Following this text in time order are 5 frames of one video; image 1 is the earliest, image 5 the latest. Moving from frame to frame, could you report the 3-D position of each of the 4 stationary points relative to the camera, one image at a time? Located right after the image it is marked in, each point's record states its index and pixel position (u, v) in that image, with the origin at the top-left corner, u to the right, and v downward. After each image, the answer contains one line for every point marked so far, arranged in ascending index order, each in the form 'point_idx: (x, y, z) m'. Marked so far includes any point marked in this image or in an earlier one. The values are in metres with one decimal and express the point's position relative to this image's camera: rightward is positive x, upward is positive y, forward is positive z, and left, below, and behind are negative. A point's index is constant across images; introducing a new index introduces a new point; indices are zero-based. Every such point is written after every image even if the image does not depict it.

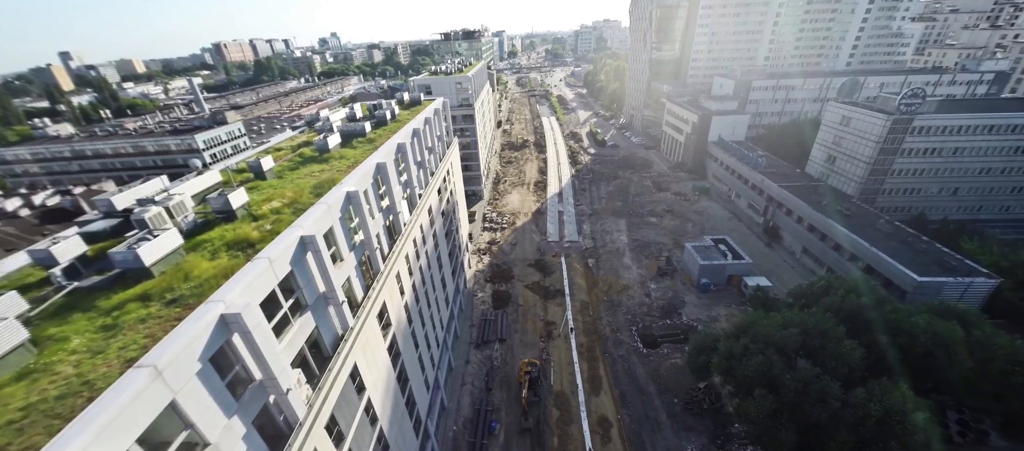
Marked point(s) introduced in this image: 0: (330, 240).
0: (-6.9, -0.6, +14.6) m
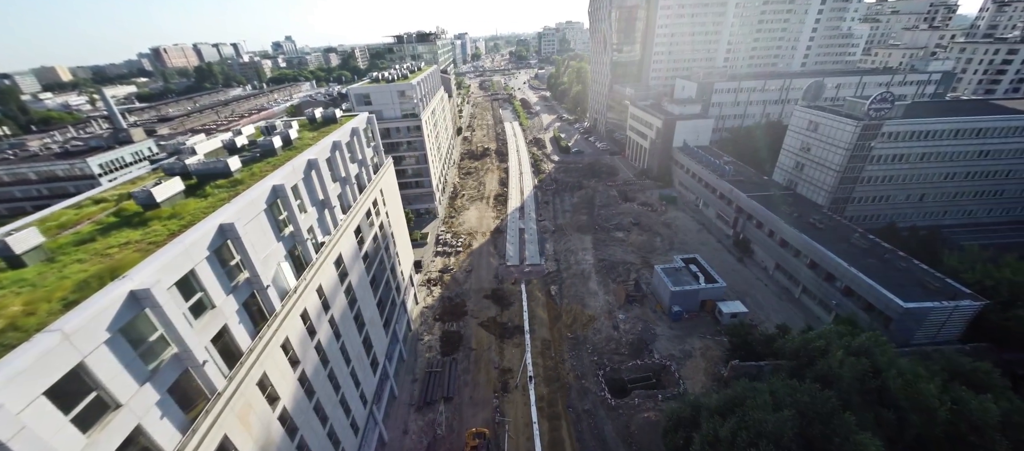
0: (-9.7, -3.6, +8.9) m
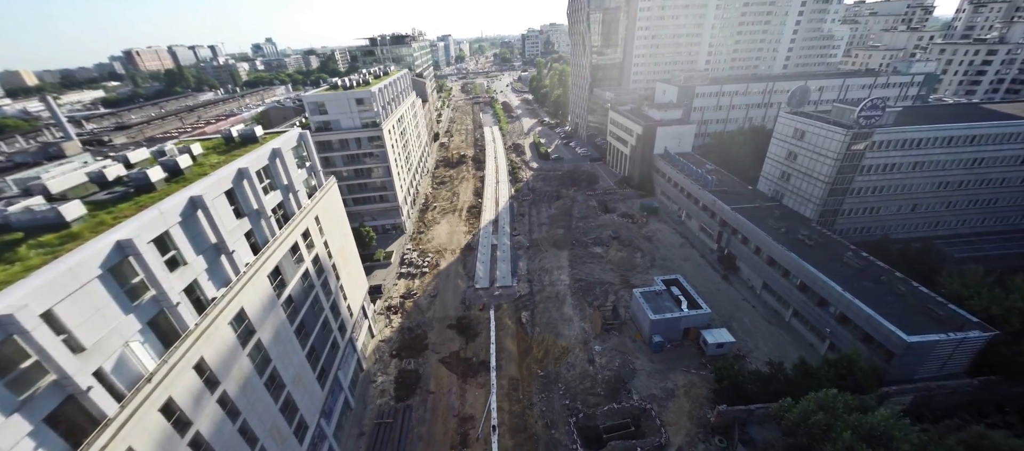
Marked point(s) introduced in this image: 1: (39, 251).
0: (-12.1, -5.8, +4.7) m
1: (-14.9, -0.8, +12.1) m
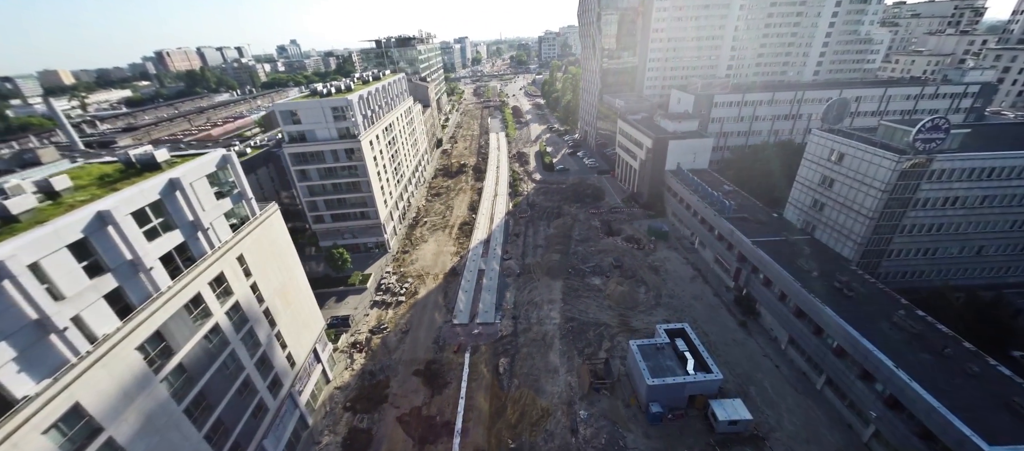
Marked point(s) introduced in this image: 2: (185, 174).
0: (-15.5, -8.2, +0.1) m
1: (-17.8, -3.2, +7.6) m
2: (-16.6, +2.4, +19.7) m
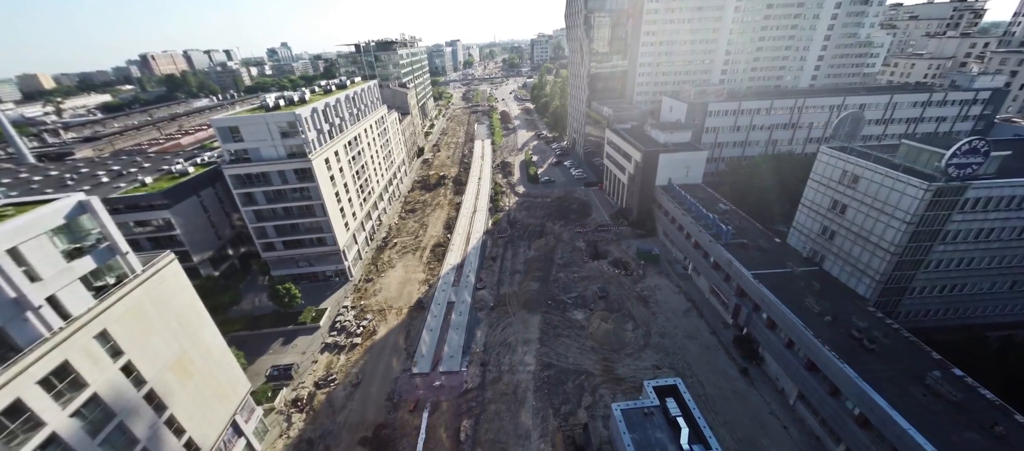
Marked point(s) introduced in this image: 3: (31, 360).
0: (-17.8, -11.2, -5.2) m
1: (-20.3, -6.2, +2.4) m
2: (-19.2, -0.7, +14.5) m
3: (-18.7, -5.2, +15.1) m
